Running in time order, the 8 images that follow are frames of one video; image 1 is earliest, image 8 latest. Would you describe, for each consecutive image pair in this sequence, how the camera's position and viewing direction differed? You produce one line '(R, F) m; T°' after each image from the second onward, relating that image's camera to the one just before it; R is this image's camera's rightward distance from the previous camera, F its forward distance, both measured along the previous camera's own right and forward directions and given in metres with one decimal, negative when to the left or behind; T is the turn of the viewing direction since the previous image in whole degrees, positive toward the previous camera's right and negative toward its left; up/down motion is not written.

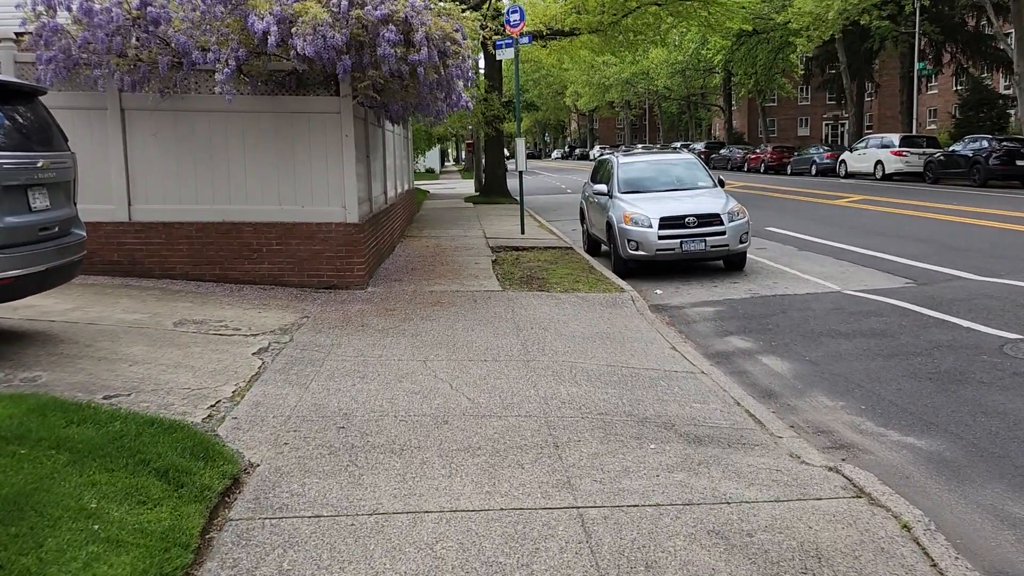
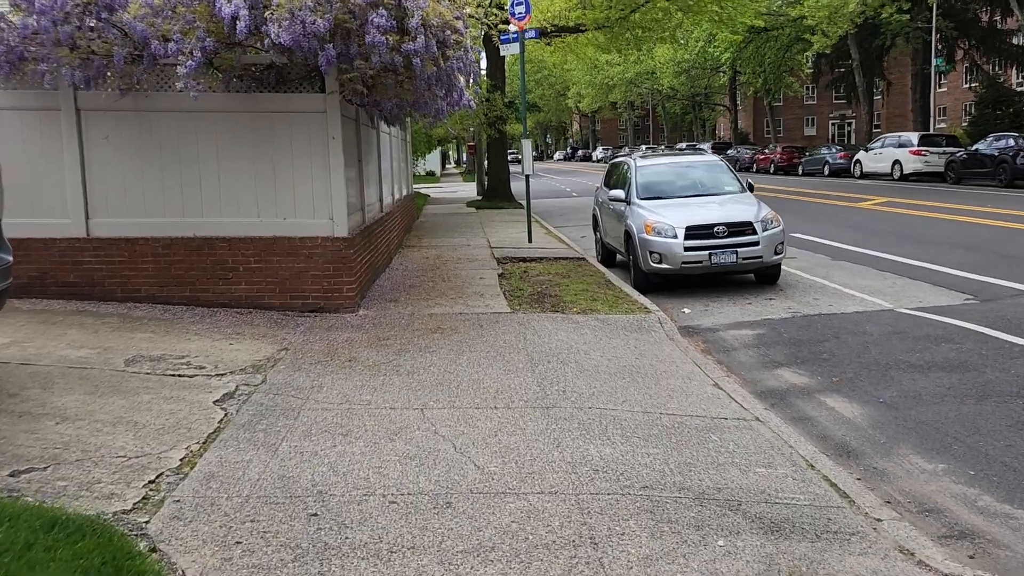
(-0.1, +1.0) m; 0°
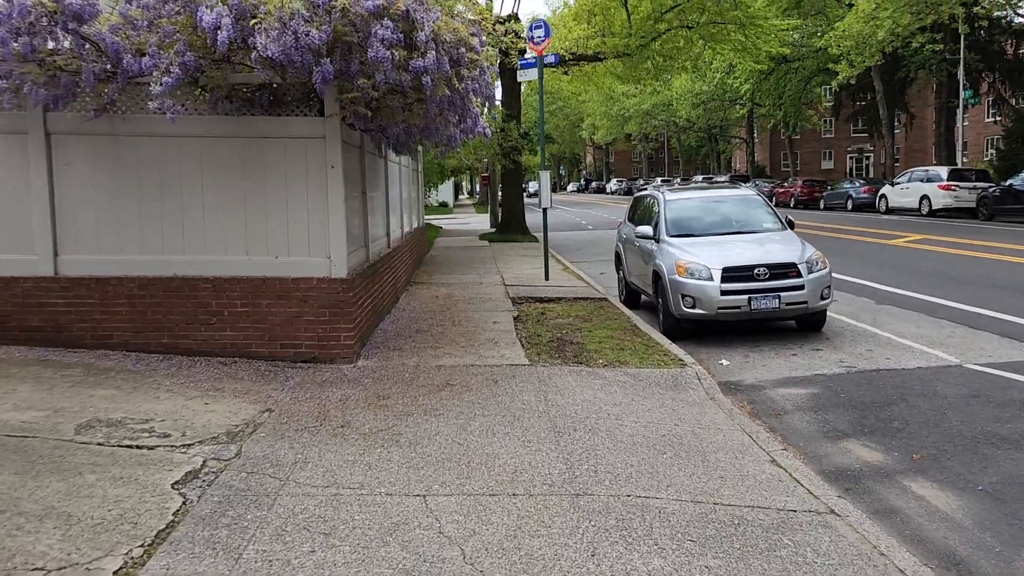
(-0.1, +0.9) m; -1°
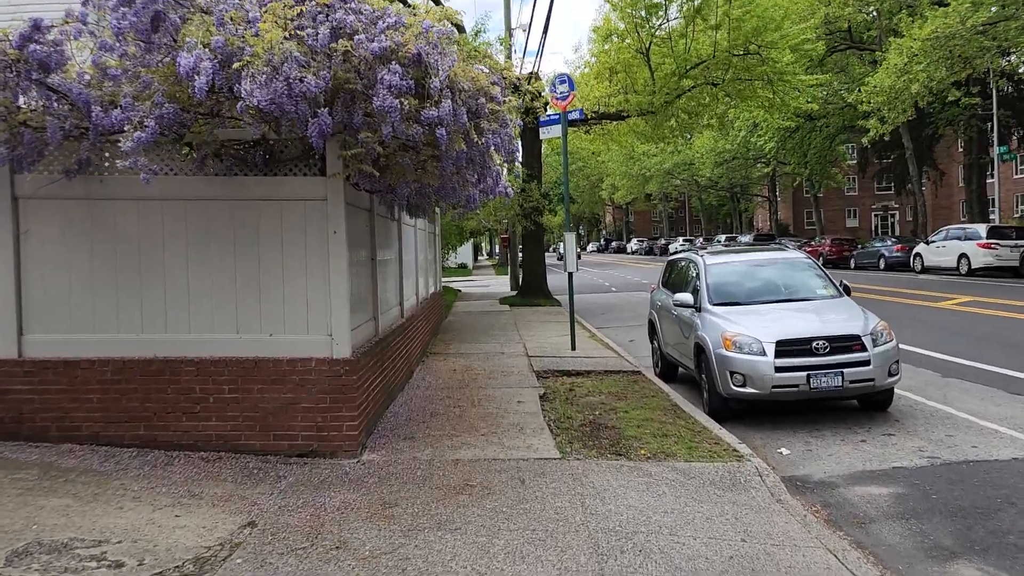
(-0.1, +0.9) m; -1°
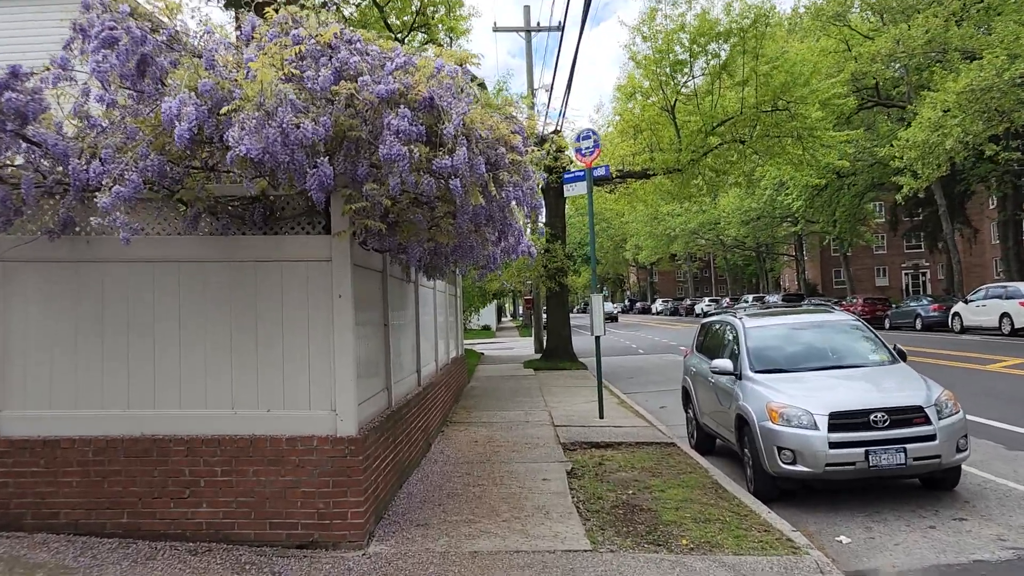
(0.0, +0.6) m; -2°
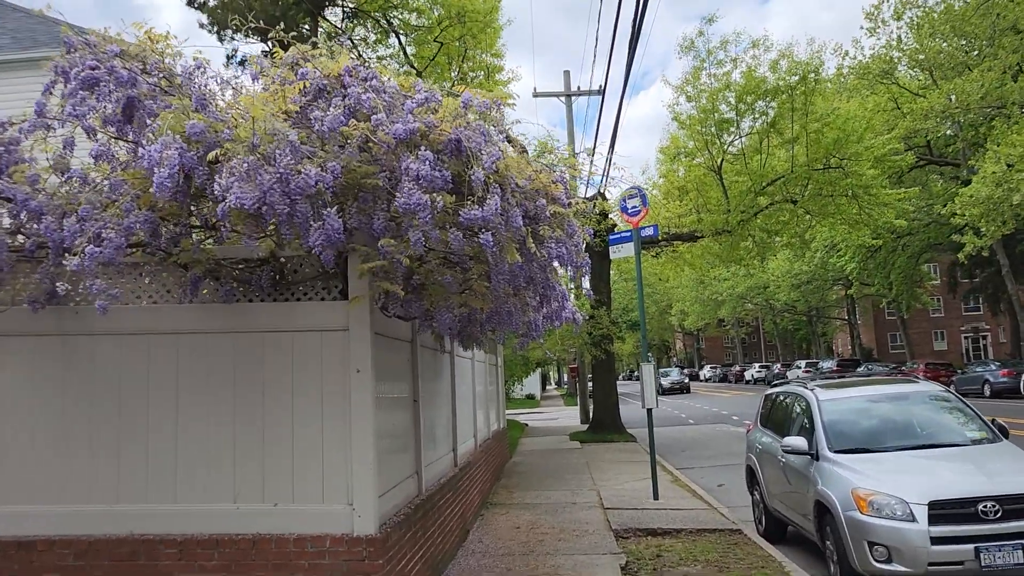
(0.0, +0.7) m; -3°
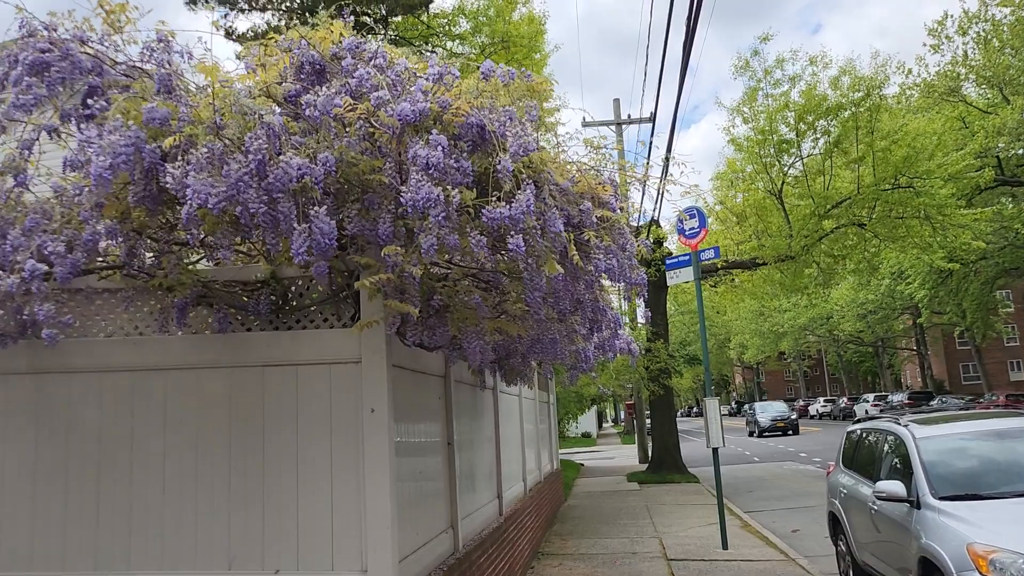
(+0.1, +0.7) m; -3°
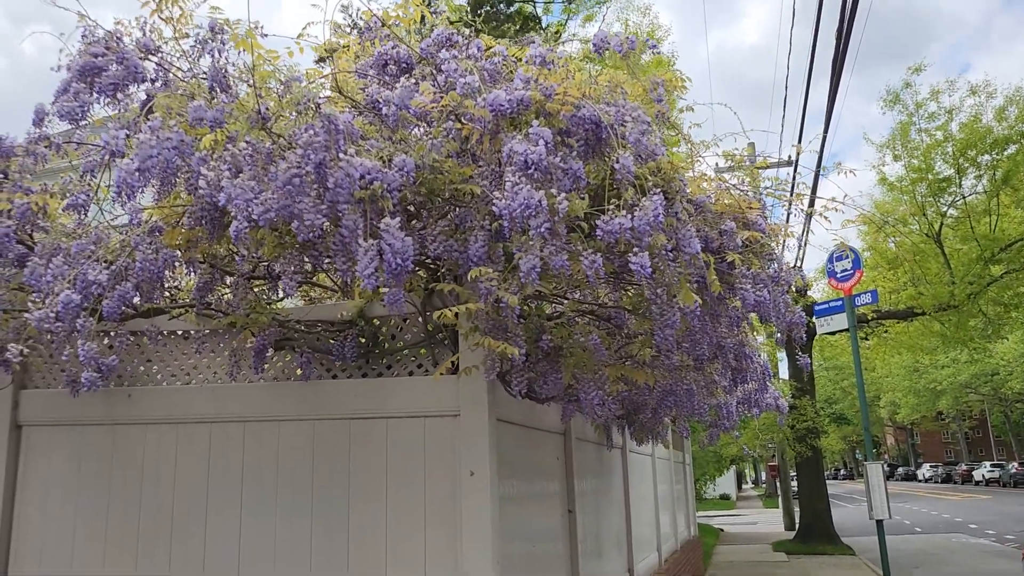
(0.0, +0.6) m; -9°
